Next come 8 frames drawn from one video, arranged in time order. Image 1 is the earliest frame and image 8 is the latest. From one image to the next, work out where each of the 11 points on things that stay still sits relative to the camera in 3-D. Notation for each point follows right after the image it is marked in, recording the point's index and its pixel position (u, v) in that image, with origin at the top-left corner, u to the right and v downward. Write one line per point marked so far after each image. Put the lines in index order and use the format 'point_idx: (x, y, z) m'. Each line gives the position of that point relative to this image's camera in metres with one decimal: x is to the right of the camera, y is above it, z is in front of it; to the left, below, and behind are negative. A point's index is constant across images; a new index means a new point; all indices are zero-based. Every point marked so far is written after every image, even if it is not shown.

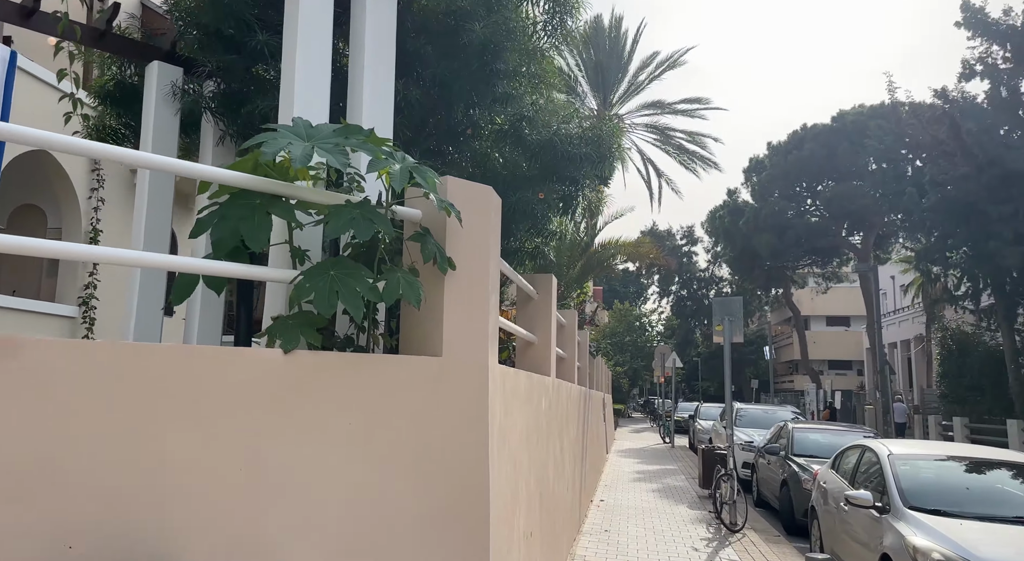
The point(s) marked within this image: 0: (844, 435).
0: (+5.8, -2.7, +12.0) m
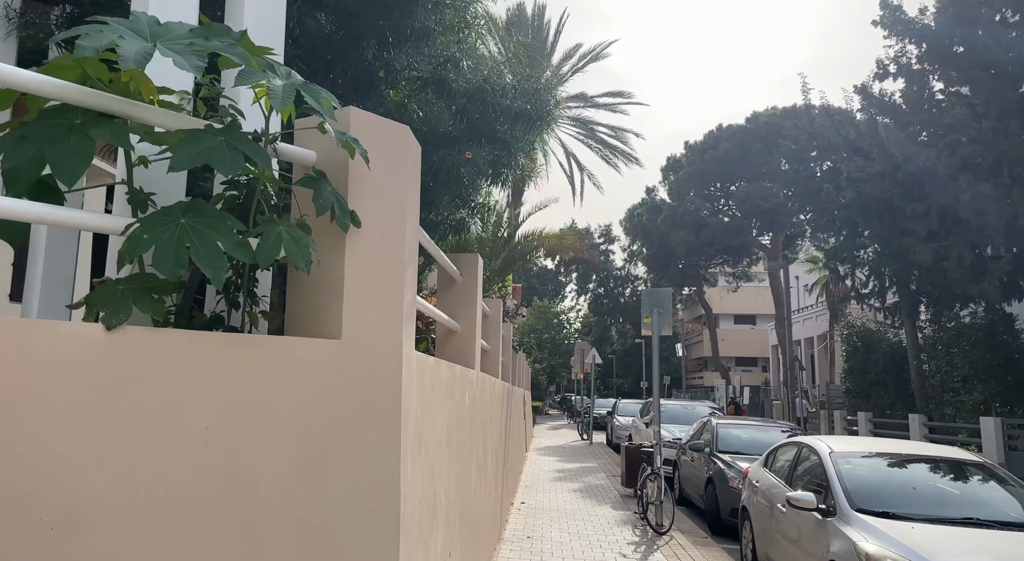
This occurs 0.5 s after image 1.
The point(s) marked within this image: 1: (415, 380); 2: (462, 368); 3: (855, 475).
0: (+4.4, -2.6, +11.9) m
1: (-0.5, -0.5, +3.4) m
2: (-0.4, -0.6, +4.9) m
3: (+3.1, -1.8, +6.1) m
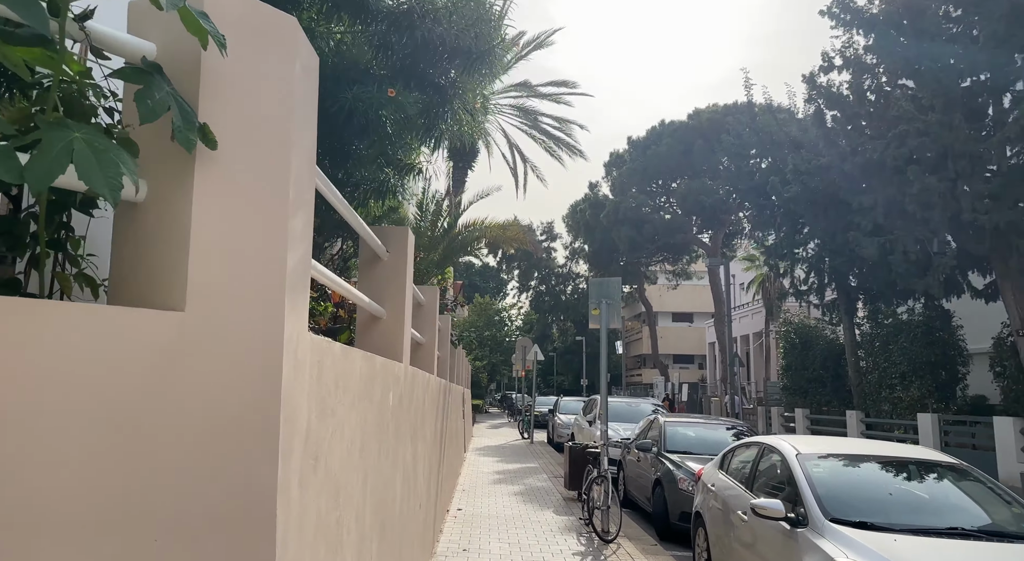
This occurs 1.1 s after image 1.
0: (+3.4, -2.5, +11.4) m
1: (-0.7, -0.3, +2.5) m
2: (-0.8, -0.5, +4.0) m
3: (+2.6, -1.6, +5.6) m
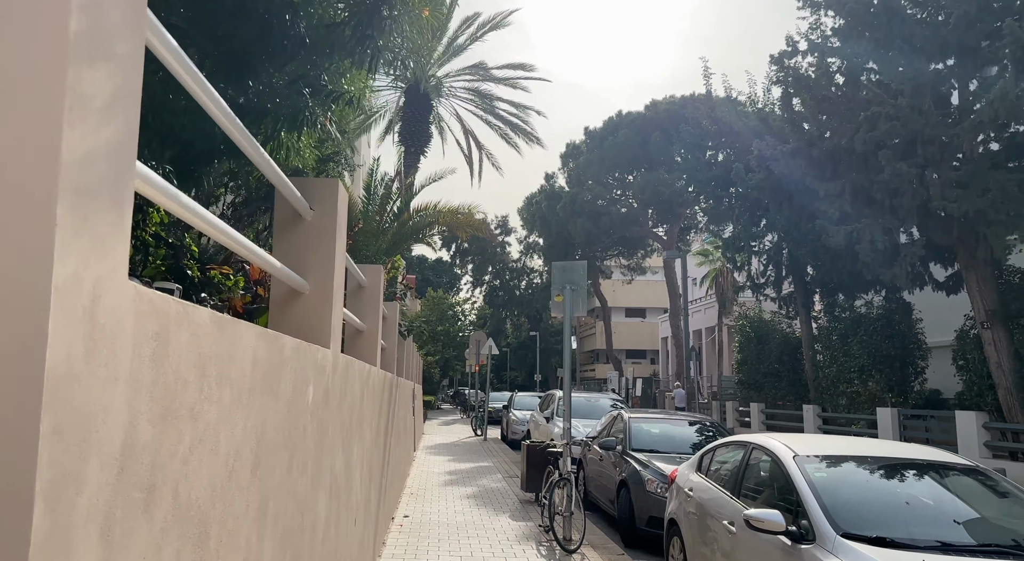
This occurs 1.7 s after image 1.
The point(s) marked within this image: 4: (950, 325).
0: (+2.6, -2.3, +10.7) m
1: (-0.8, -0.2, +1.6) m
2: (-1.0, -0.3, +3.0) m
3: (+2.2, -1.5, +4.8) m
4: (+12.3, -1.2, +18.9) m
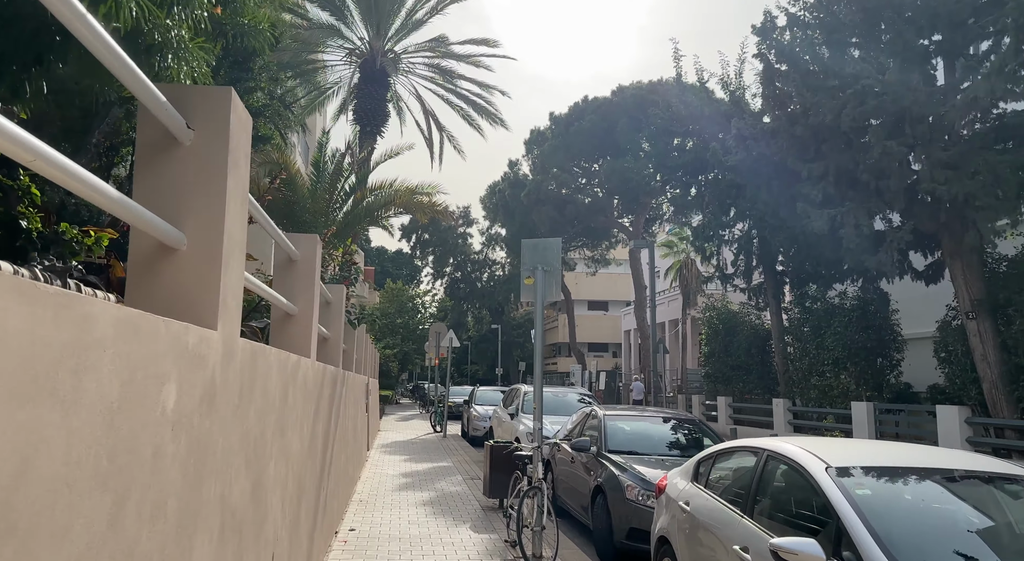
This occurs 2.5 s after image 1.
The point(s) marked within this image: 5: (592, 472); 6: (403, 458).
0: (+2.1, -2.0, +9.8) m
1: (-0.8, 0.0, +0.4) m
2: (-1.0, -0.1, +1.9) m
3: (+2.0, -1.3, +3.9) m
4: (+11.3, -1.0, +18.5) m
5: (+1.0, -2.4, +8.6) m
6: (-2.5, -4.1, +15.9) m
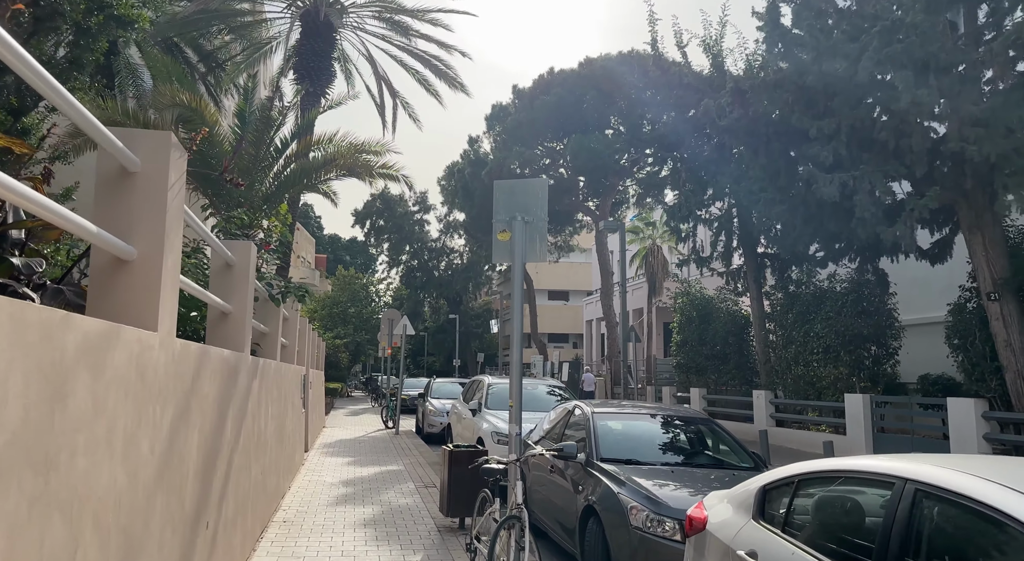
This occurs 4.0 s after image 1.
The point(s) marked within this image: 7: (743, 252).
0: (+1.7, -1.6, +8.0) m
1: (-0.7, +0.3, -1.6) m
2: (-1.0, +0.2, -0.1) m
3: (+2.0, -0.9, +2.1) m
4: (+10.3, -0.5, +17.3) m
5: (+0.7, -2.0, +6.7) m
6: (-3.3, -3.6, +13.8) m
7: (+6.6, +0.8, +19.5) m
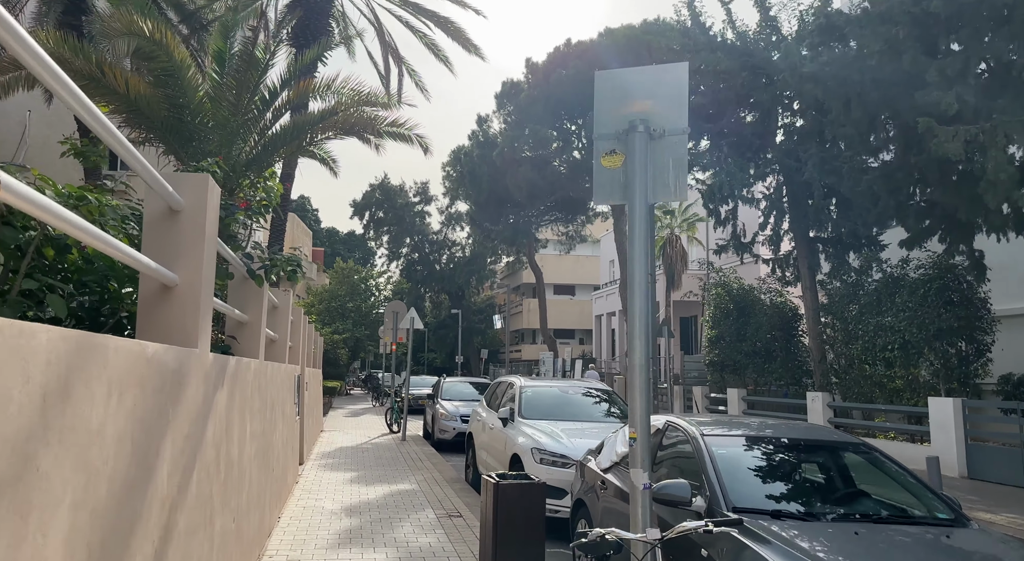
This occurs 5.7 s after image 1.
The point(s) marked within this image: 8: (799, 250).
0: (+2.3, -1.4, +5.8) m
1: (-0.1, +0.5, -3.7) m
2: (-0.3, +0.4, -2.3) m
3: (+2.6, -0.7, -0.1) m
4: (+10.9, -0.2, +15.1) m
5: (+1.2, -1.8, +4.6) m
6: (-2.8, -3.3, +11.7) m
7: (+7.2, +1.1, +17.4) m
8: (+7.3, +0.8, +17.3) m
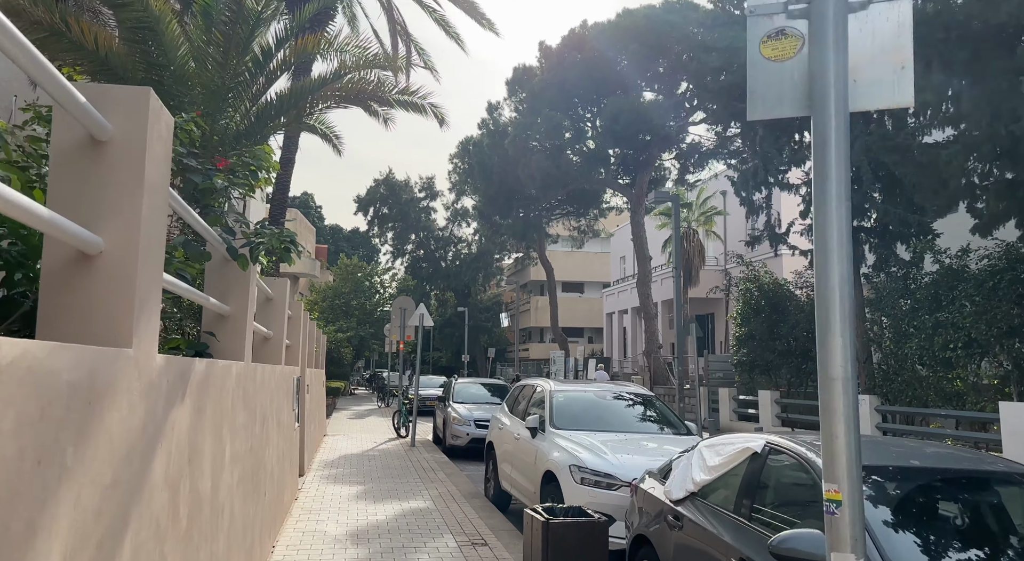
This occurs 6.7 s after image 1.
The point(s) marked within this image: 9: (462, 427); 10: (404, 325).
0: (+2.6, -1.2, +4.5) m
1: (+0.3, +0.6, -5.0) m
2: (0.0, +0.6, -3.5) m
3: (+2.9, -0.6, -1.4) m
4: (+11.3, -0.1, +13.8) m
5: (+1.6, -1.6, +3.3) m
6: (-2.4, -3.2, +10.4) m
7: (+7.6, +1.3, +16.1) m
8: (+7.7, +0.9, +16.0) m
9: (-1.1, -3.2, +15.0) m
10: (-3.2, -1.3, +19.8) m
